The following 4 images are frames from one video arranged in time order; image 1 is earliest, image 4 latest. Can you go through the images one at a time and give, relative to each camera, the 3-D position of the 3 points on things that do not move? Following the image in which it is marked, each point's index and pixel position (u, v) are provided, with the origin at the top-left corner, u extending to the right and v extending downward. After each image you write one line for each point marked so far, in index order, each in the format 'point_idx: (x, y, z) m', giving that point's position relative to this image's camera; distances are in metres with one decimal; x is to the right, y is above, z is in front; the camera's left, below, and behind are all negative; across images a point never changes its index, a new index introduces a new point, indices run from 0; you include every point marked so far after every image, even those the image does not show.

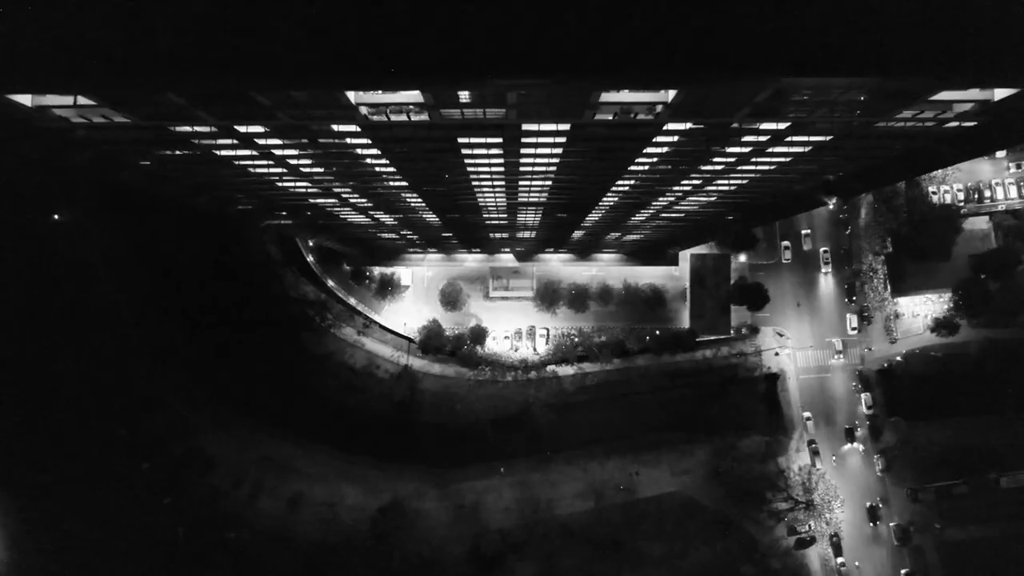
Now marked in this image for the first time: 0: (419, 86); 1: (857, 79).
0: (-2.3, +5.1, +19.7) m
1: (+8.6, +5.2, +19.7) m
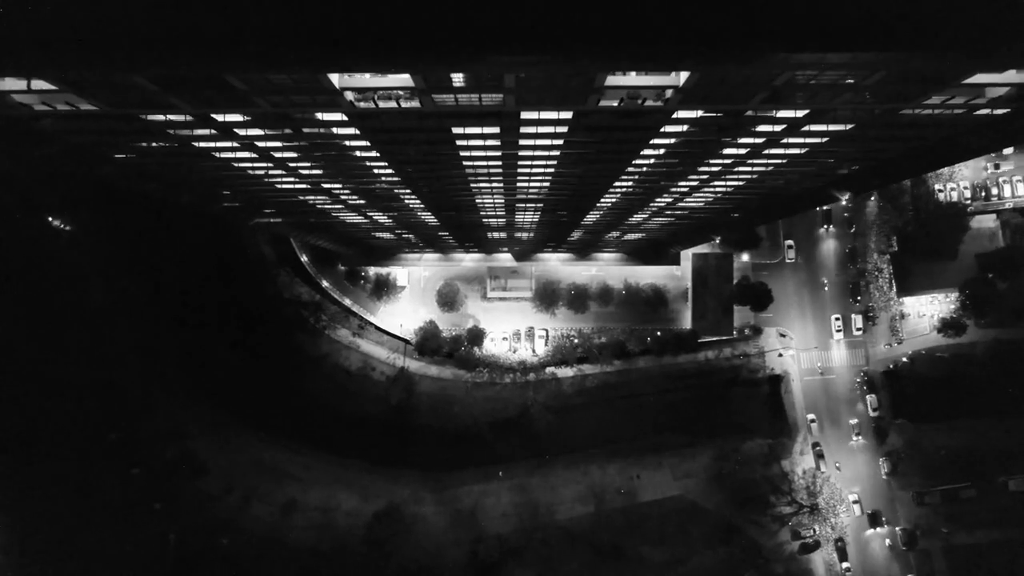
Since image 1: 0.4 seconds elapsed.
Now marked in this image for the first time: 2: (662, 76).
0: (-2.4, +5.1, +18.4) m
1: (+8.6, +5.2, +18.4) m
2: (+3.7, +5.3, +19.5) m
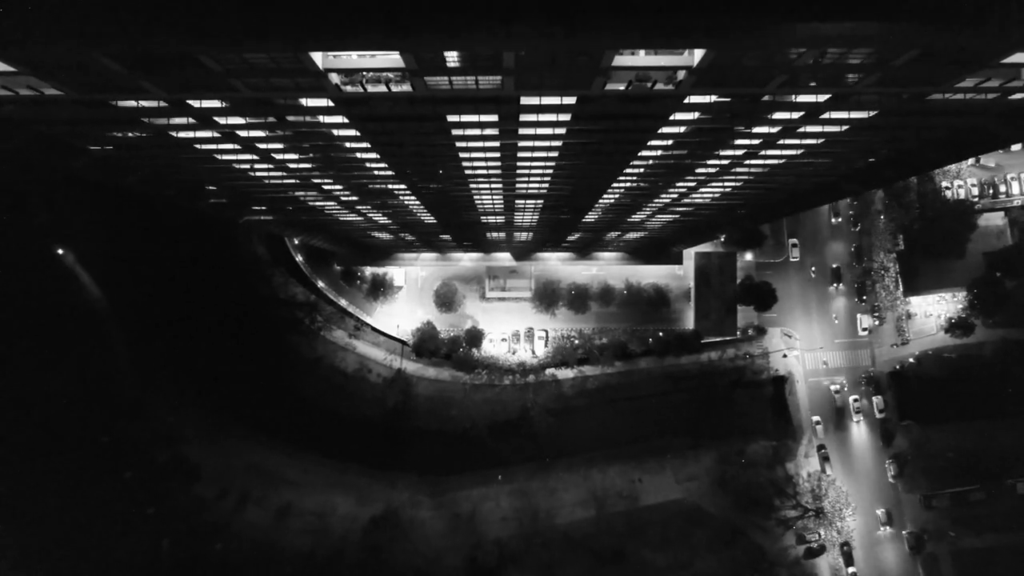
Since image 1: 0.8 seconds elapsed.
0: (-2.4, +5.1, +17.2) m
1: (+8.6, +5.3, +17.2) m
2: (+3.7, +5.3, +18.3) m
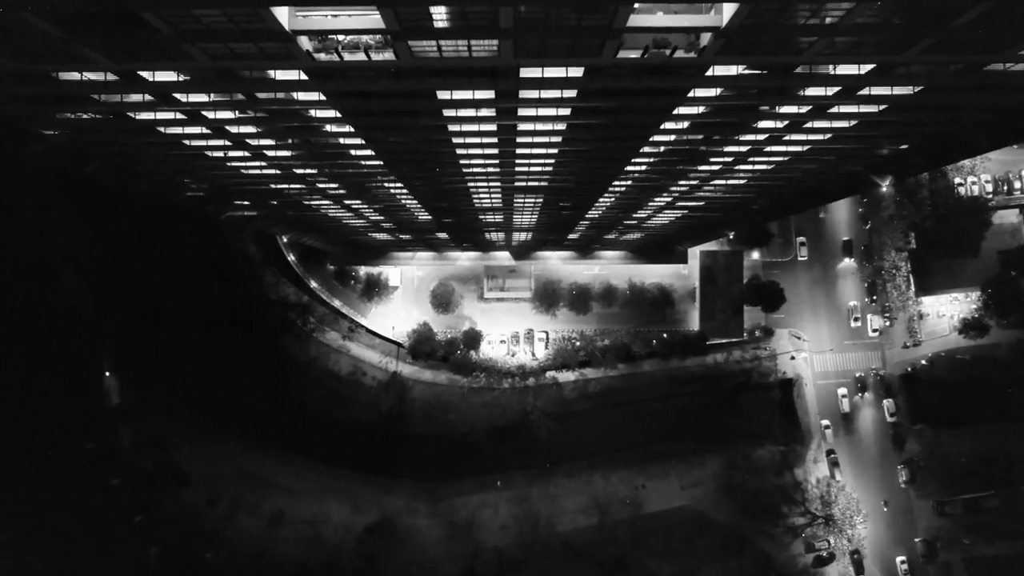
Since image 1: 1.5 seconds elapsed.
0: (-2.4, +5.1, +15.2) m
1: (+8.5, +5.3, +15.2) m
2: (+3.7, +5.4, +16.3) m
